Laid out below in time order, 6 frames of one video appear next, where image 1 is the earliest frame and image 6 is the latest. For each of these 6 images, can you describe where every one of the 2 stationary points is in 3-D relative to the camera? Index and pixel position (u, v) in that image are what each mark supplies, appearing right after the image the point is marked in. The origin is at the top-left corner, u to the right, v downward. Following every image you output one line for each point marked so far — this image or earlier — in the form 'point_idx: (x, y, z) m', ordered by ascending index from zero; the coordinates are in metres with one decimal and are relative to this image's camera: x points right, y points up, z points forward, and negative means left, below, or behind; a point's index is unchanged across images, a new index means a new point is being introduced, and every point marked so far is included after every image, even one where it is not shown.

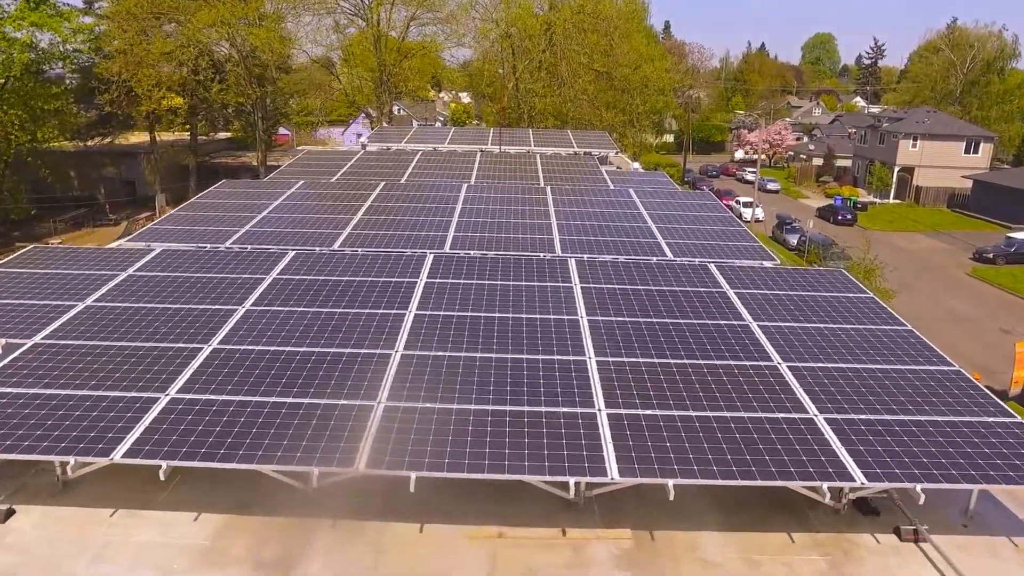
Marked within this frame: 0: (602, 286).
0: (+2.2, +0.2, +17.6) m
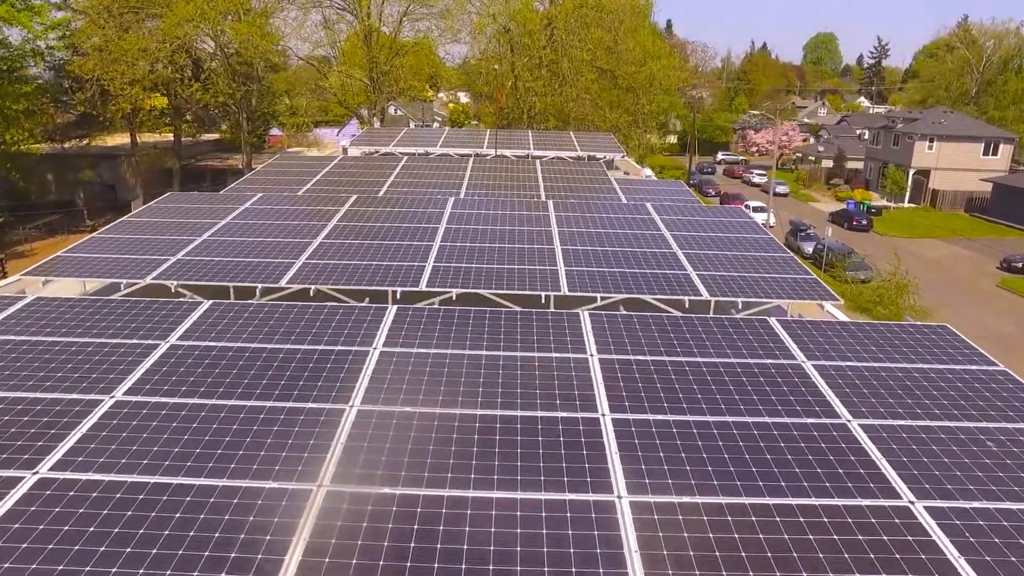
0: (+2.1, -0.6, +14.4) m
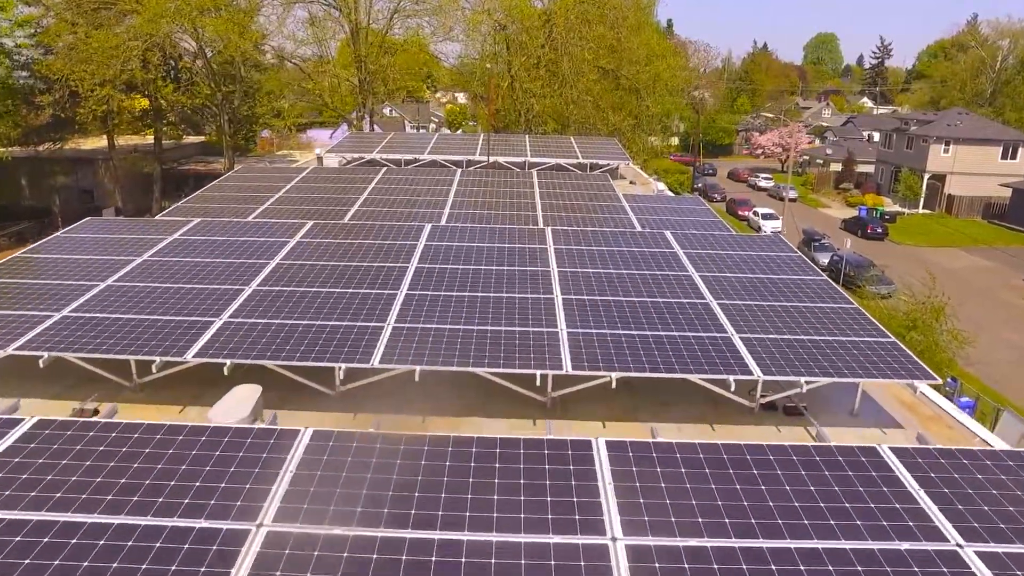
0: (+1.9, -1.5, +11.3) m
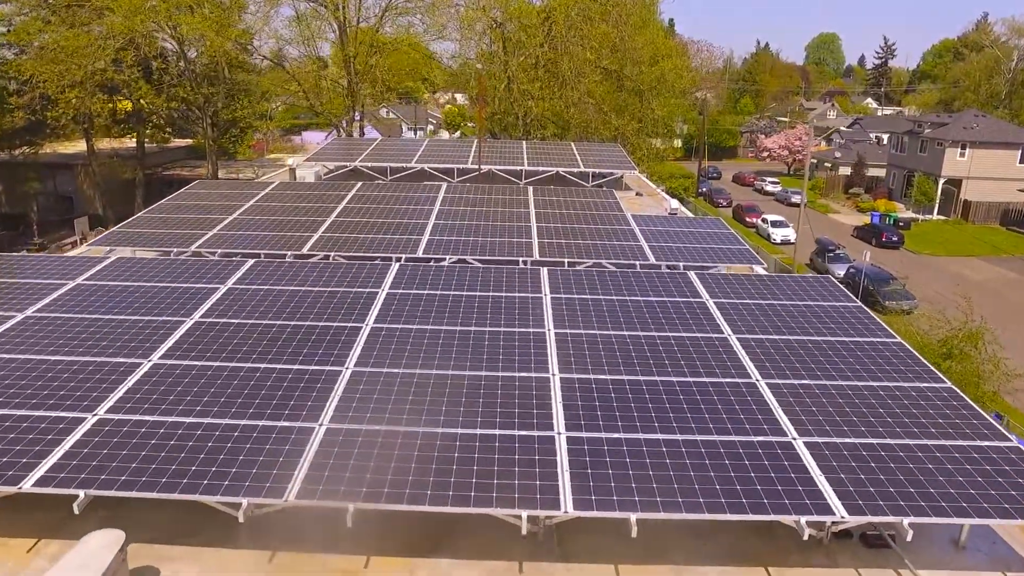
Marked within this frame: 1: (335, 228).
0: (+1.7, -2.4, +8.6) m
1: (-4.6, +1.7, +19.6) m
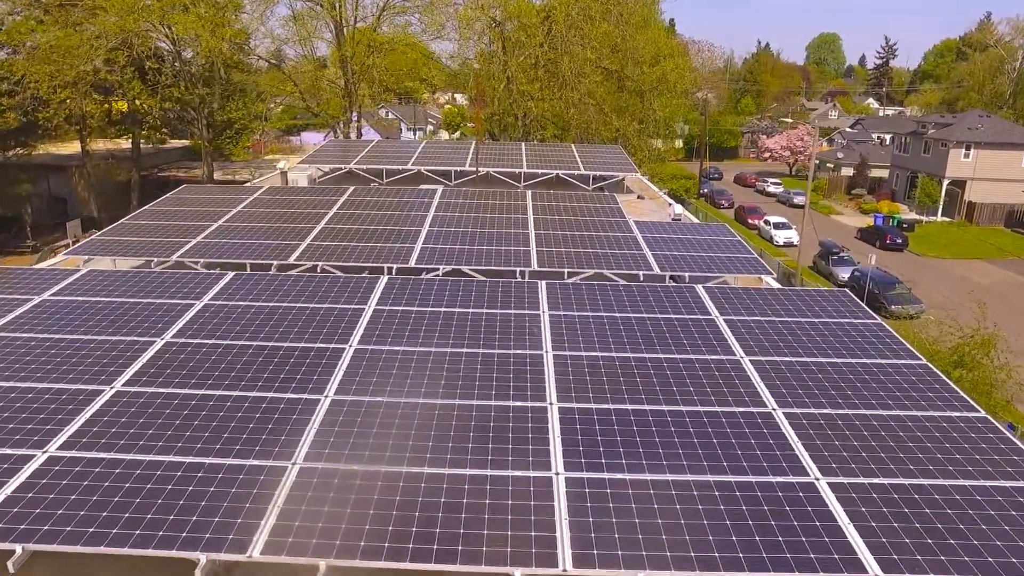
0: (+1.6, -2.6, +7.9) m
1: (-4.7, +1.5, +18.9) m
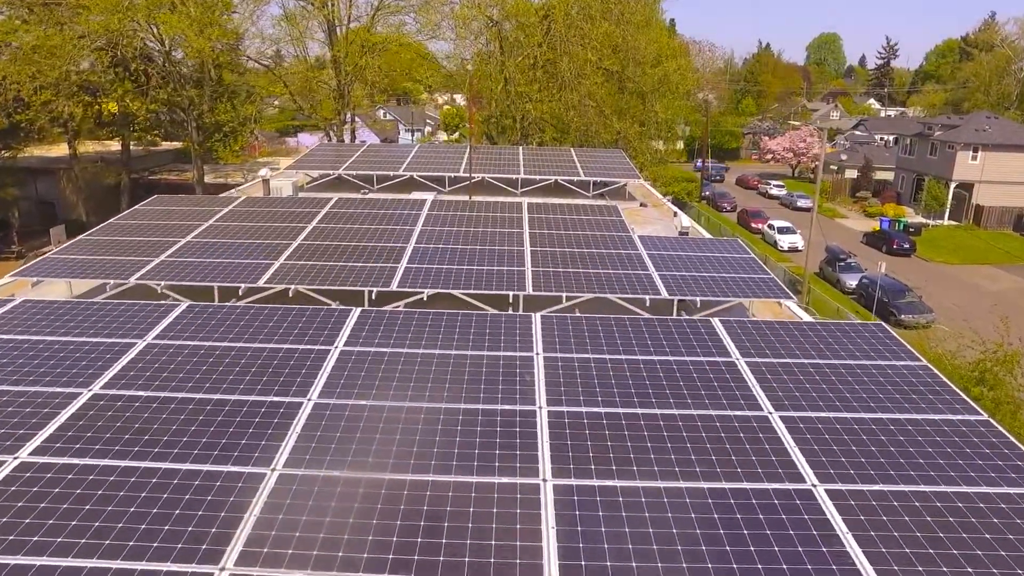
0: (+1.5, -3.1, +6.6) m
1: (-4.8, +1.1, +17.6) m
